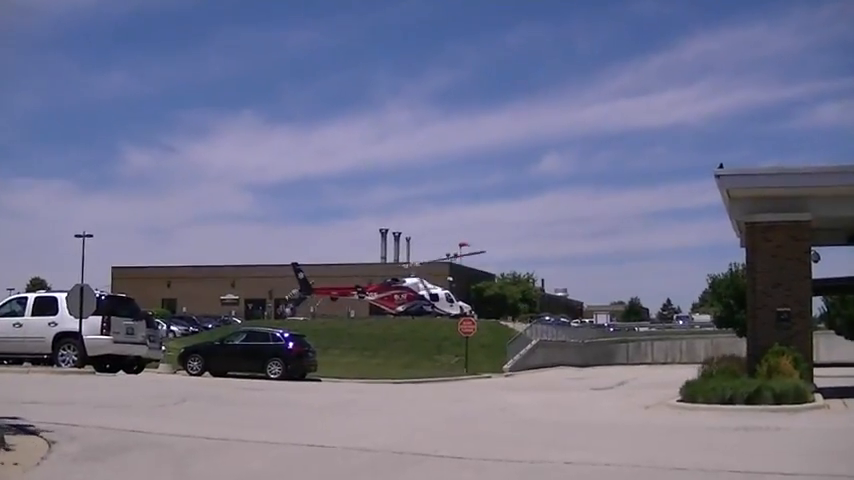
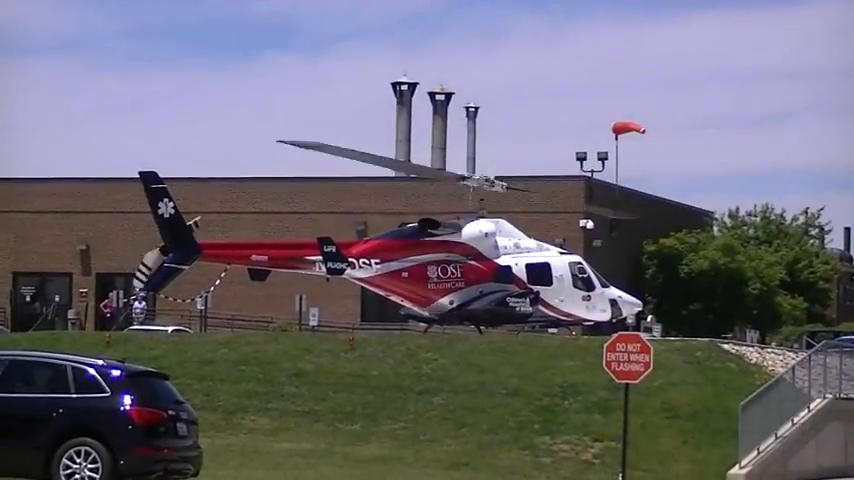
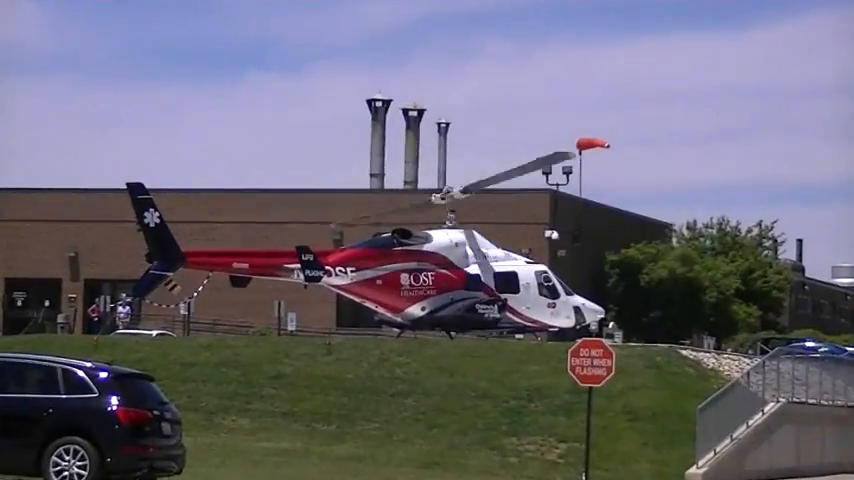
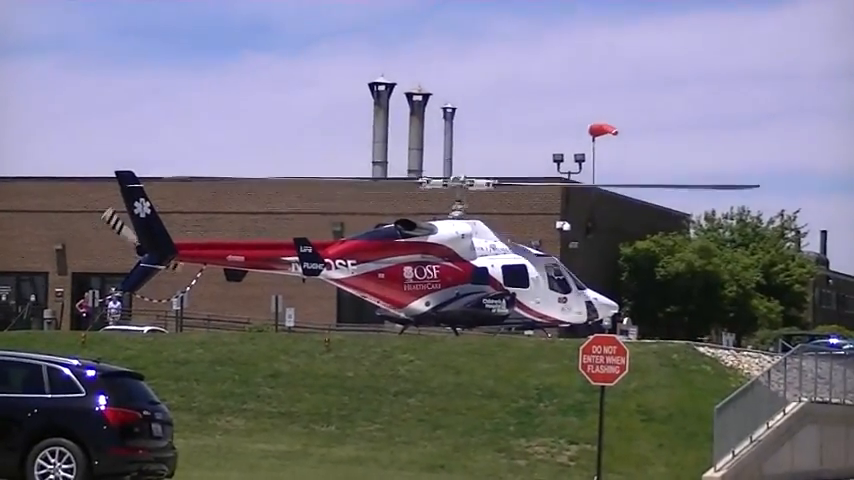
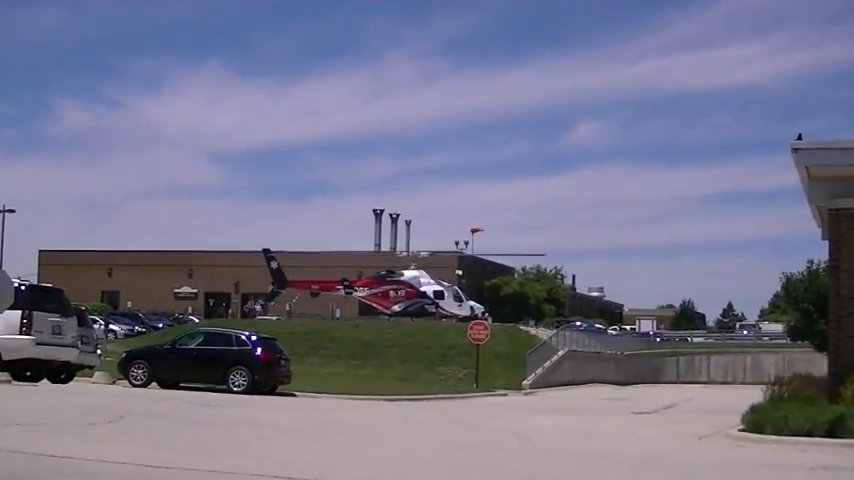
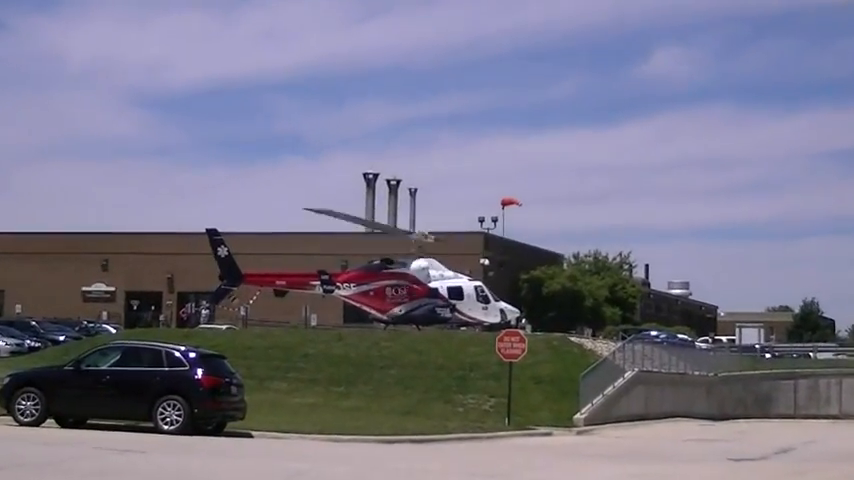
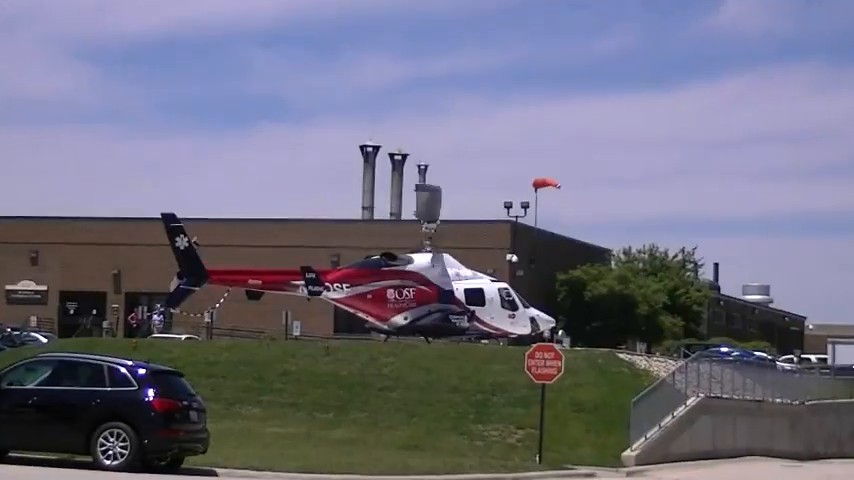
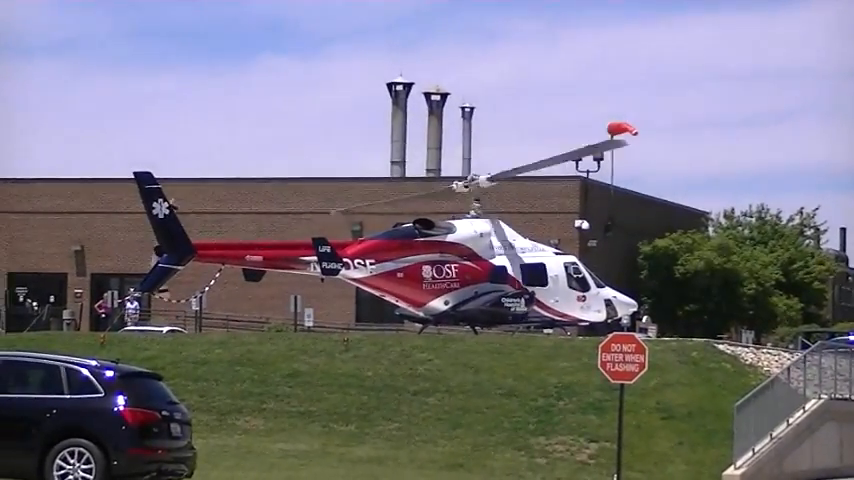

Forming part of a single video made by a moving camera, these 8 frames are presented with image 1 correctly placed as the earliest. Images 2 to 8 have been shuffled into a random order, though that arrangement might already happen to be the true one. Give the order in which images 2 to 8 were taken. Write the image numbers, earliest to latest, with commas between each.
5, 6, 7, 3, 2, 4, 8
